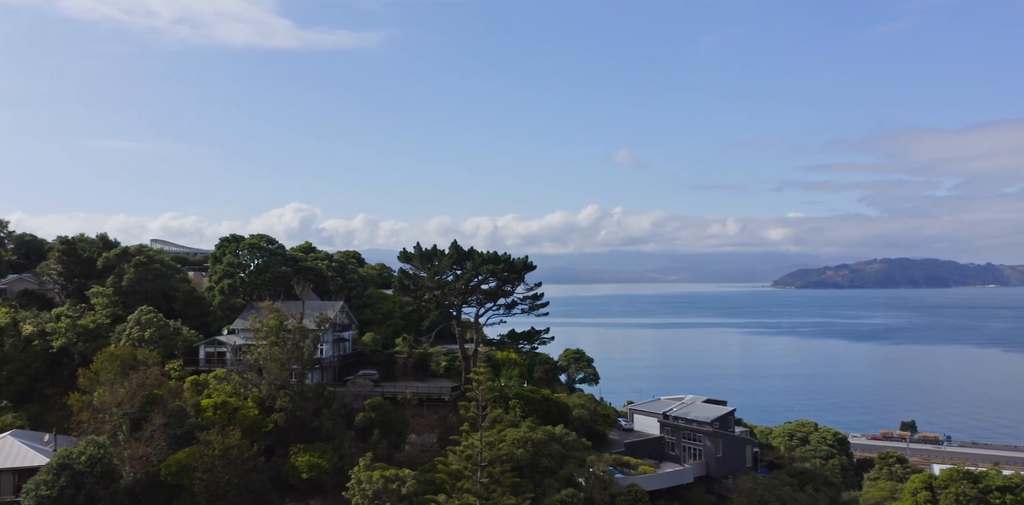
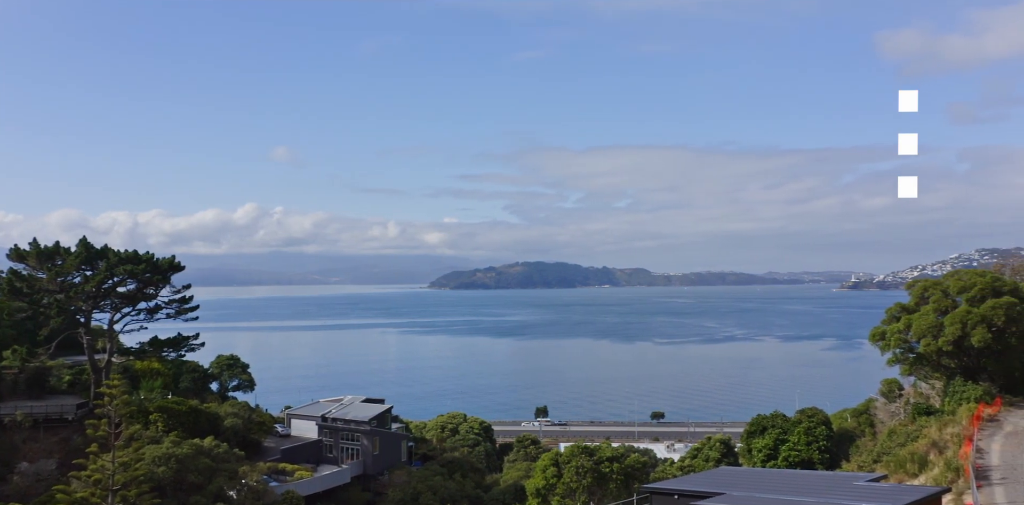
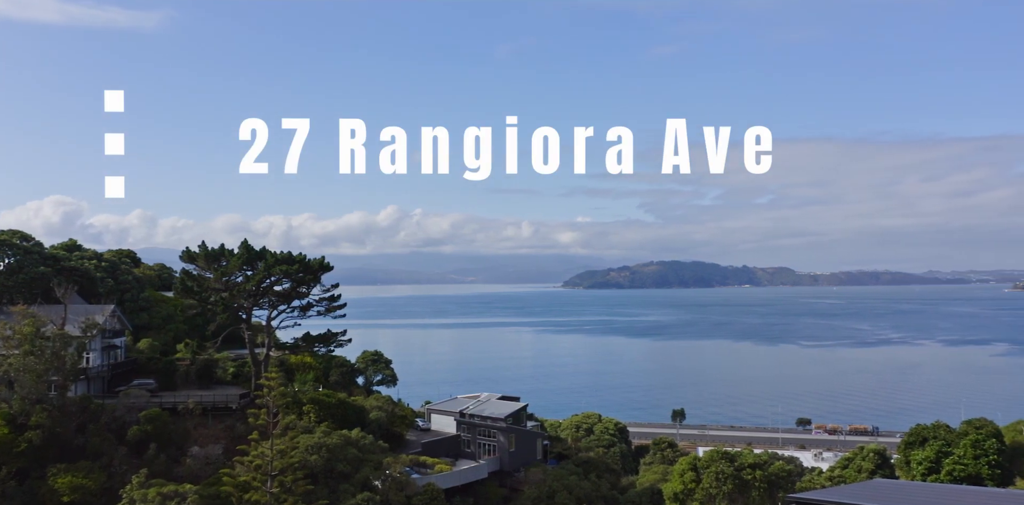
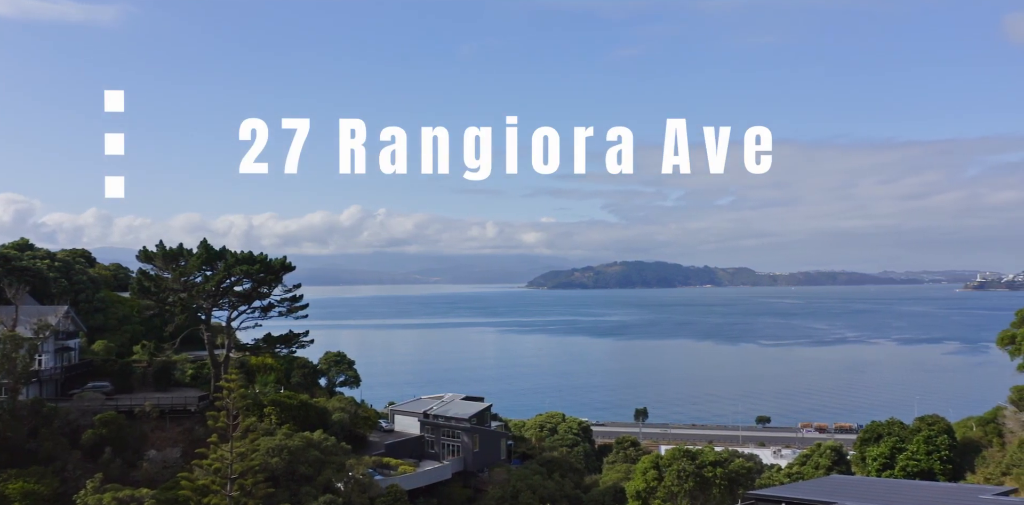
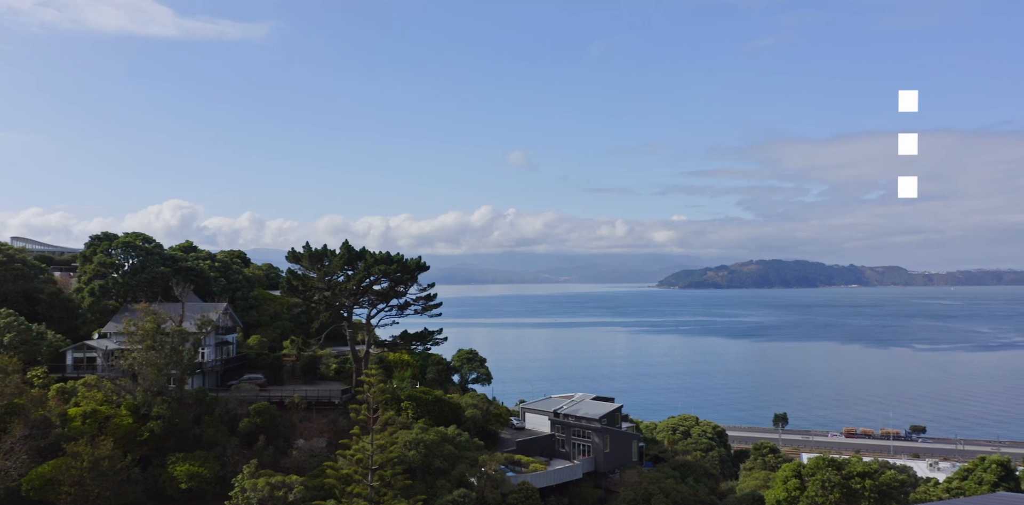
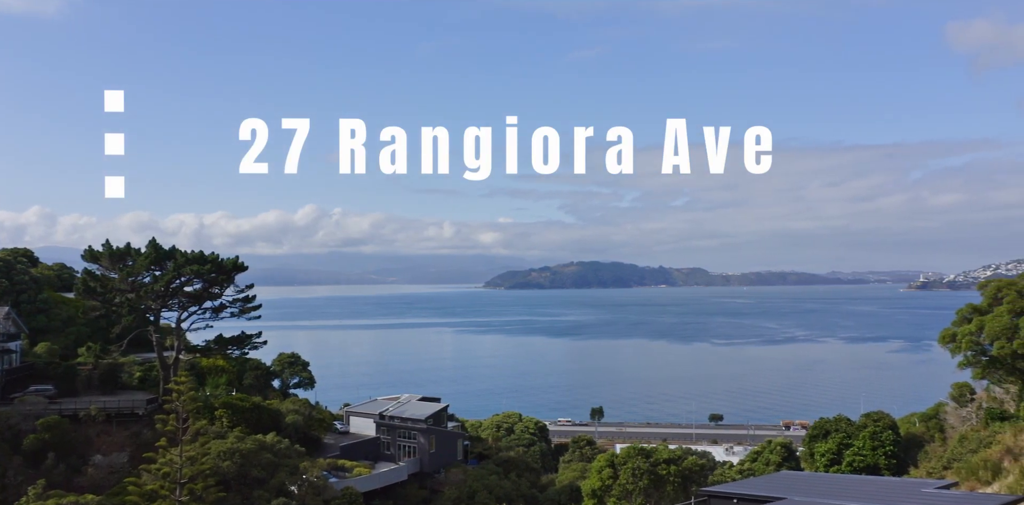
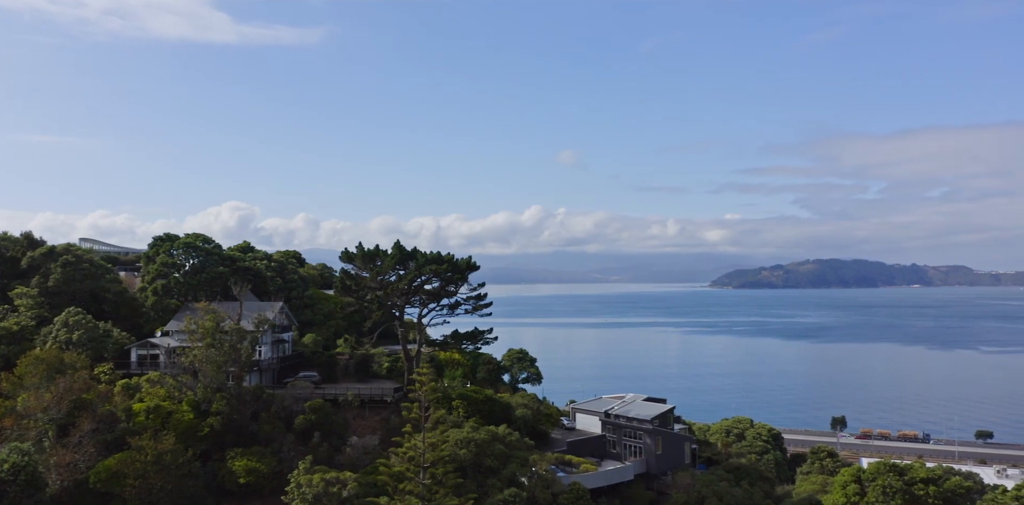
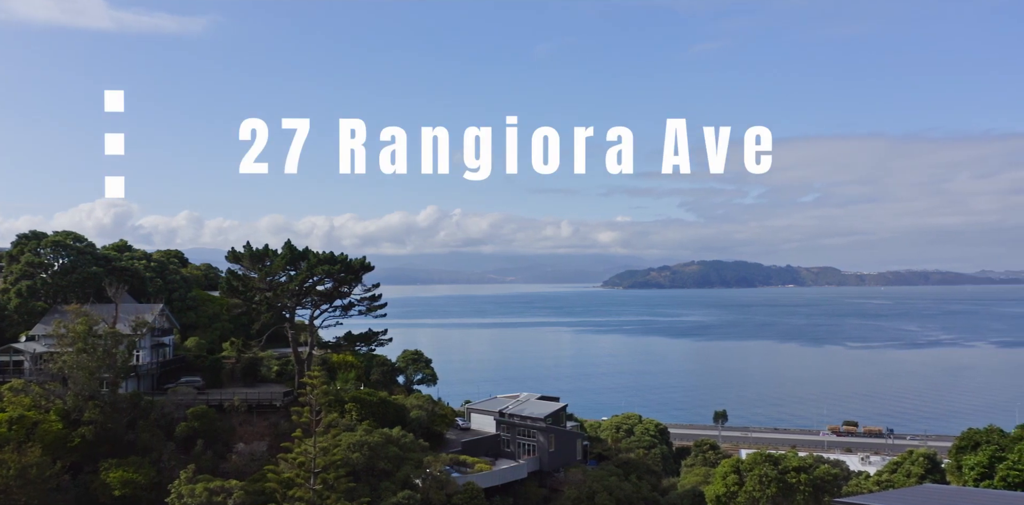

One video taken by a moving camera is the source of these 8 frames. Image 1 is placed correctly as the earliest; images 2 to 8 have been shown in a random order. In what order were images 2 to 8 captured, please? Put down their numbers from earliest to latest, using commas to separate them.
7, 5, 8, 3, 4, 6, 2
